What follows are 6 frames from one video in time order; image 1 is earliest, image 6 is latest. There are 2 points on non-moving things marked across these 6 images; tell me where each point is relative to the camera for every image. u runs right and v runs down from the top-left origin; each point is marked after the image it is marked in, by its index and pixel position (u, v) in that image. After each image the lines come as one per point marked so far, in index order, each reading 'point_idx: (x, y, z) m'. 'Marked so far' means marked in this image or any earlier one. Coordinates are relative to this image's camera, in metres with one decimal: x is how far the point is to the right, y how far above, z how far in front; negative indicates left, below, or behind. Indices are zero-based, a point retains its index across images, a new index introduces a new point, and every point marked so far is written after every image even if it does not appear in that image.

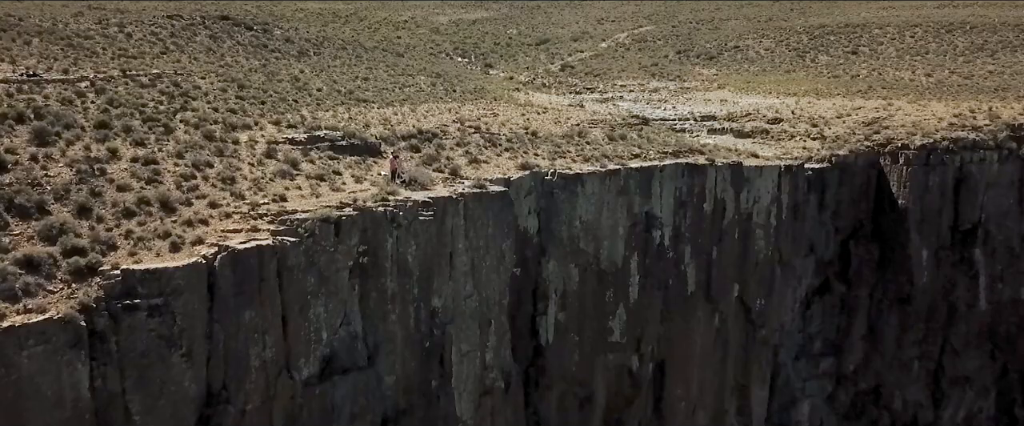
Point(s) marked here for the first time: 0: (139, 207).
0: (-7.0, +0.1, +19.0) m
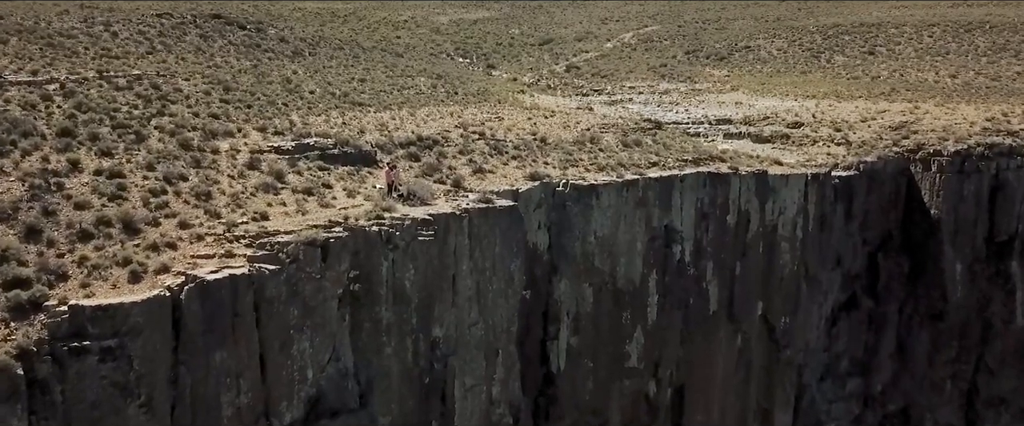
0: (-6.8, -0.2, +16.6) m
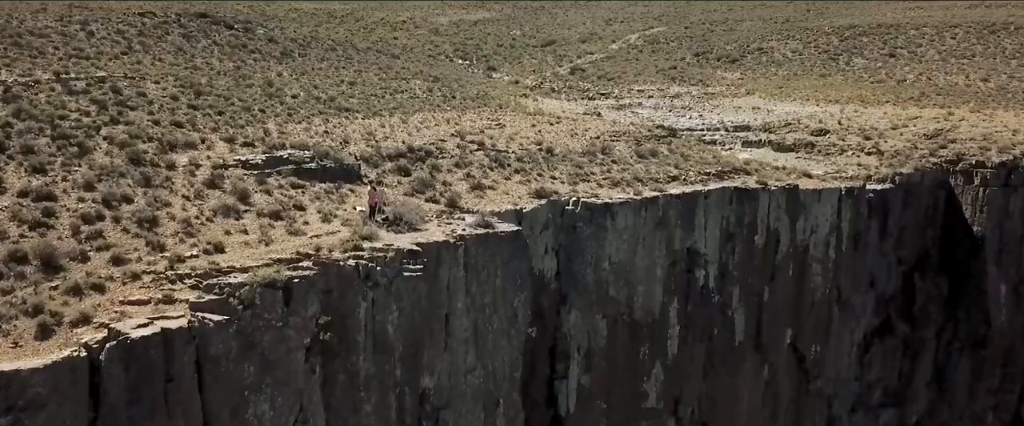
0: (-6.8, -0.7, +13.6) m
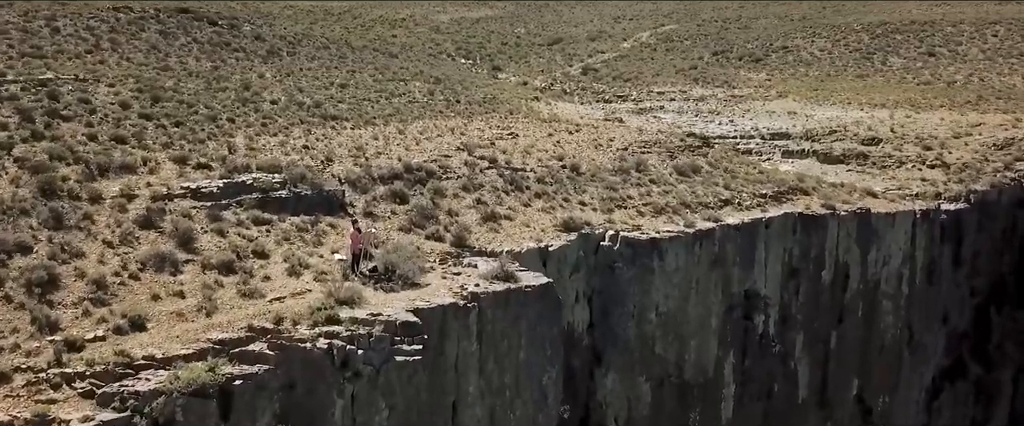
0: (-6.4, -1.4, +9.2) m
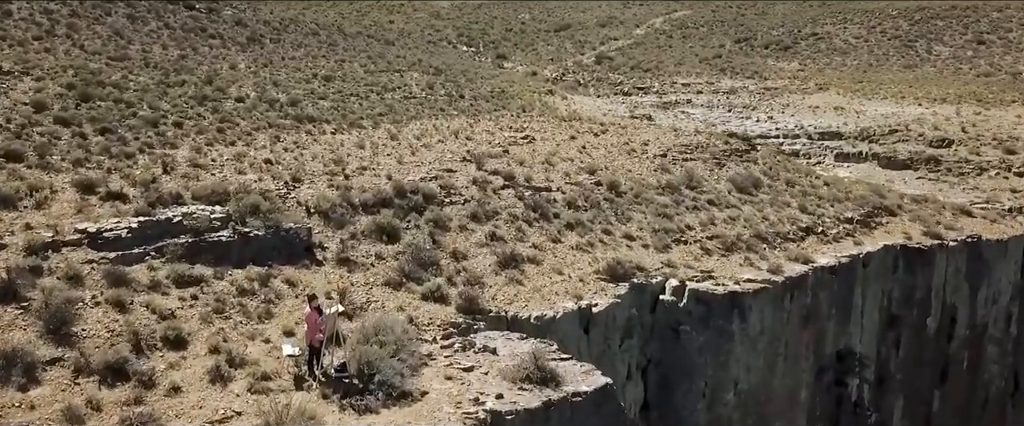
0: (-6.0, -2.0, +4.7) m
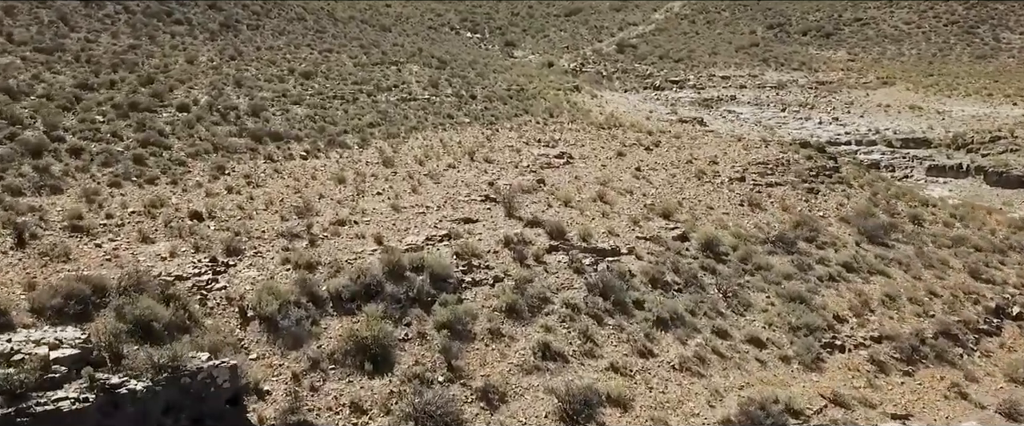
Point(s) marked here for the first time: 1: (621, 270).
0: (-5.5, -3.0, -0.7) m
1: (+1.1, -0.6, +10.5) m
